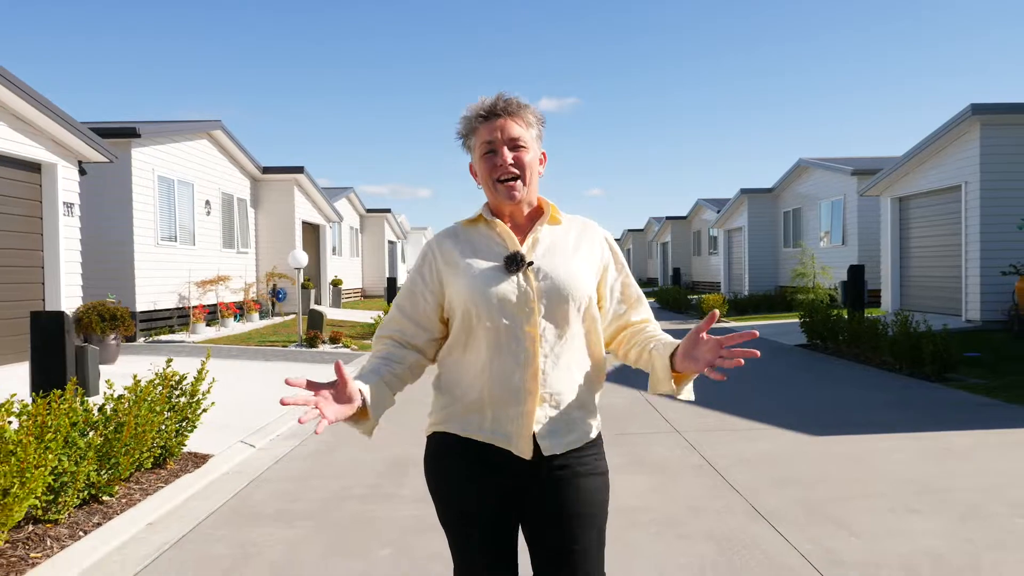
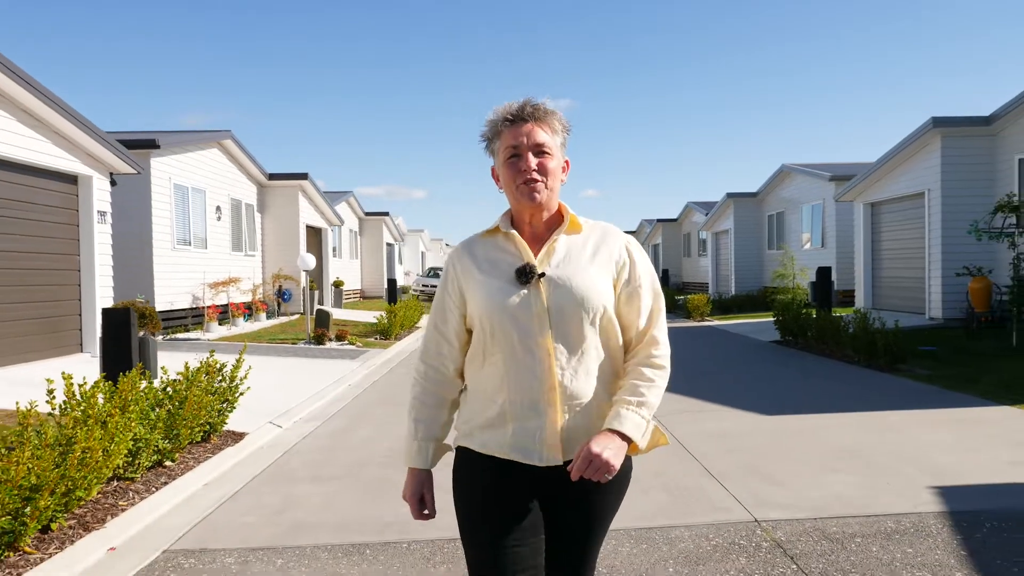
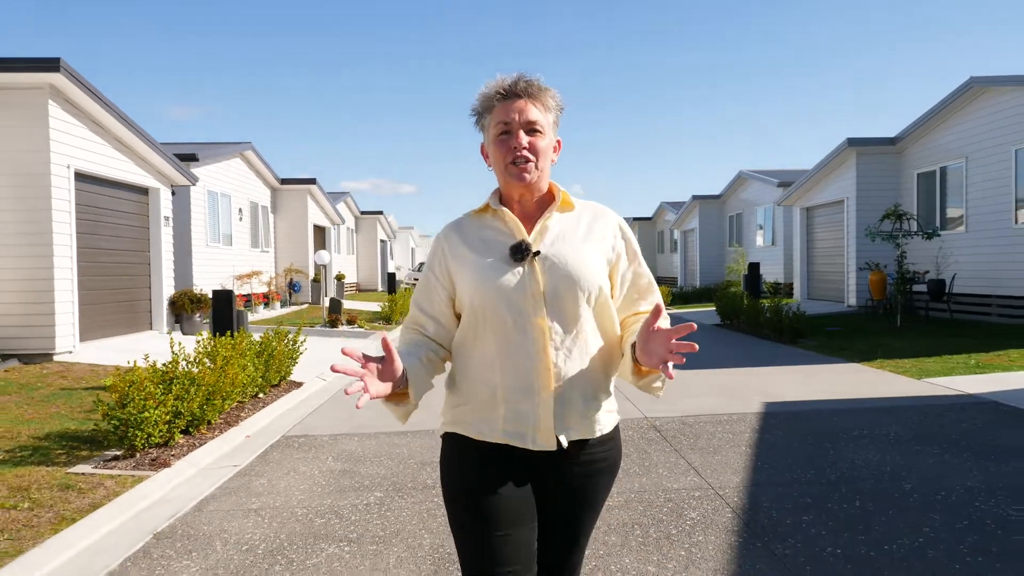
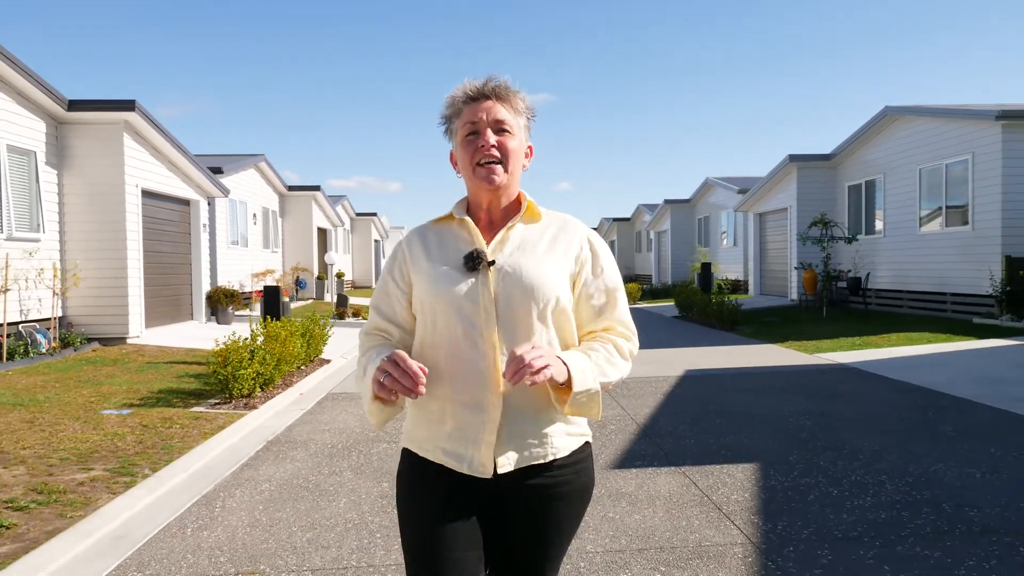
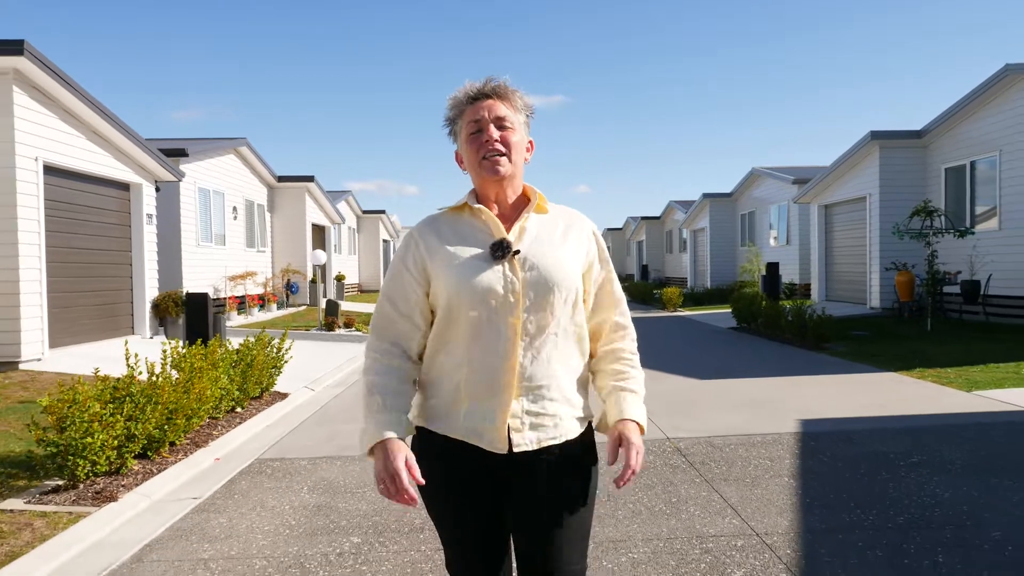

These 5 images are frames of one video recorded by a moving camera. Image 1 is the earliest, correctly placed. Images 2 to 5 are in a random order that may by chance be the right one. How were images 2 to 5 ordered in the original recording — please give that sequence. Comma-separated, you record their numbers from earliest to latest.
2, 5, 3, 4
